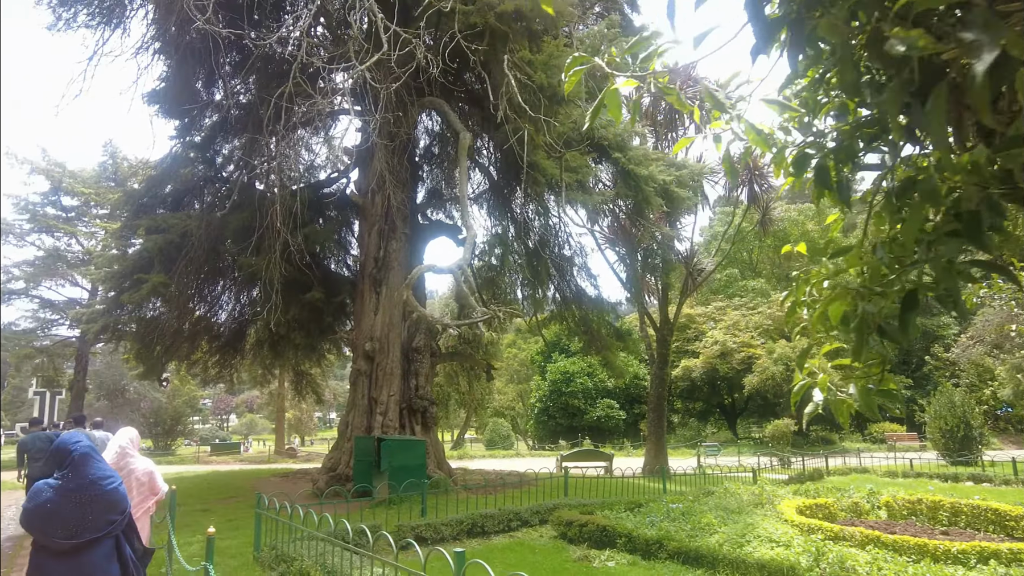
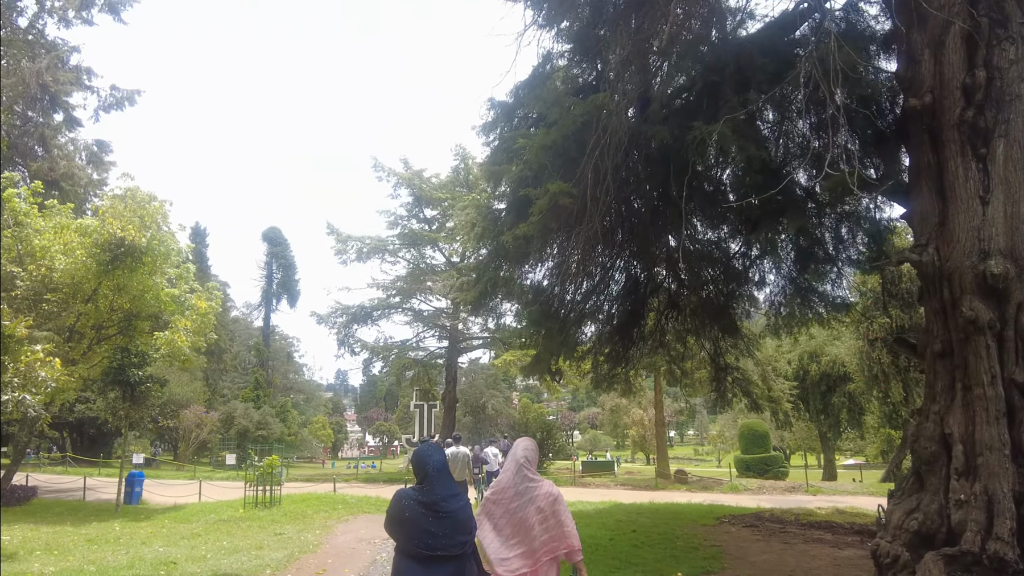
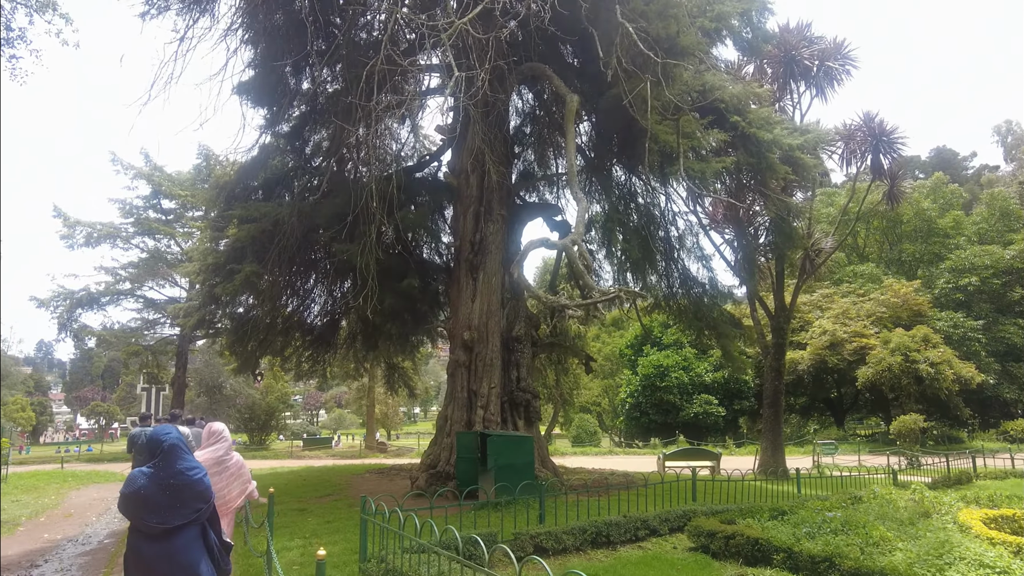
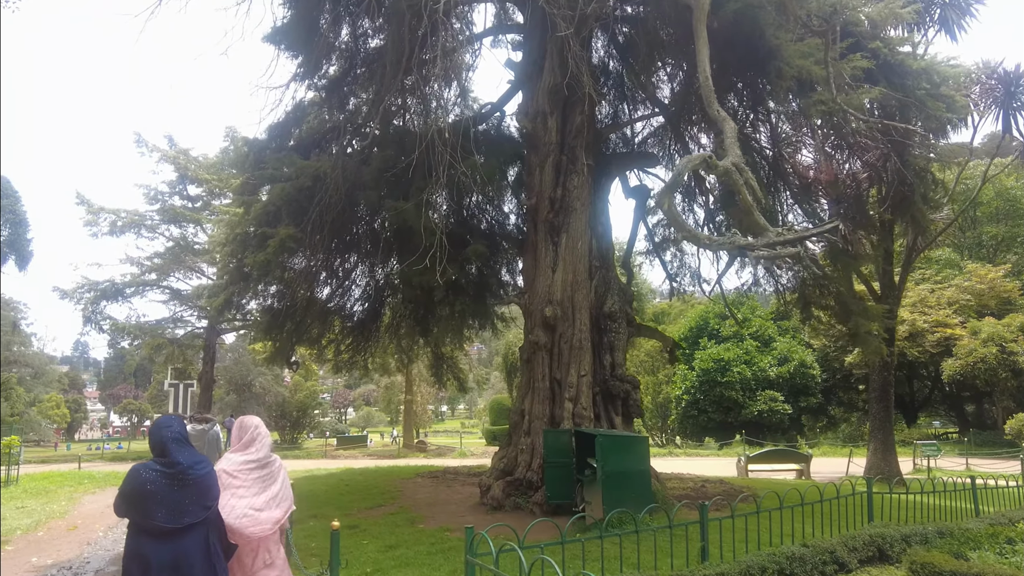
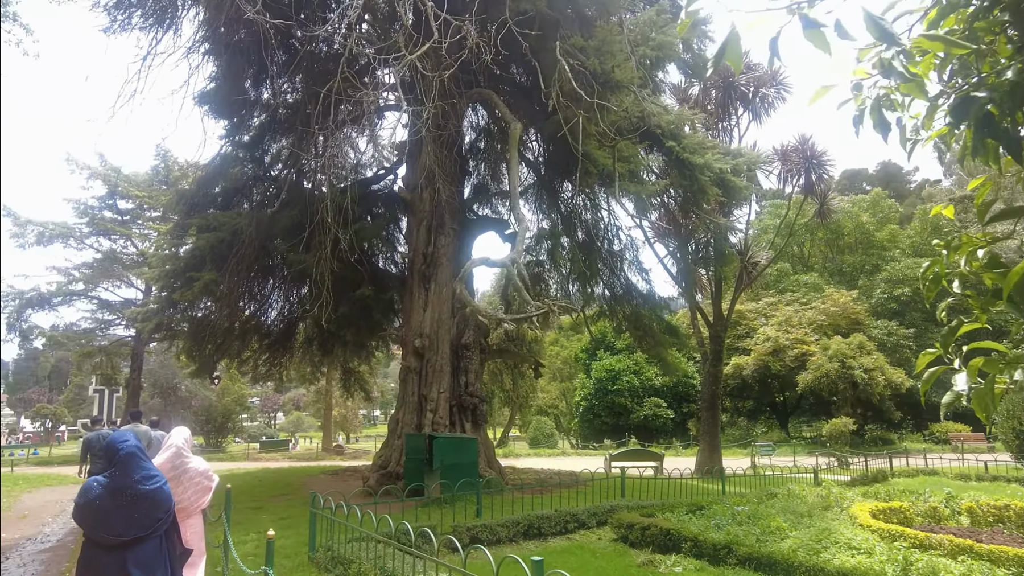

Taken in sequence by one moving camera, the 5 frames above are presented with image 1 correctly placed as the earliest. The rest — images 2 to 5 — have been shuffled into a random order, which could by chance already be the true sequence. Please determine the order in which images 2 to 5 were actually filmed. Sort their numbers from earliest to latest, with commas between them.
5, 3, 4, 2
